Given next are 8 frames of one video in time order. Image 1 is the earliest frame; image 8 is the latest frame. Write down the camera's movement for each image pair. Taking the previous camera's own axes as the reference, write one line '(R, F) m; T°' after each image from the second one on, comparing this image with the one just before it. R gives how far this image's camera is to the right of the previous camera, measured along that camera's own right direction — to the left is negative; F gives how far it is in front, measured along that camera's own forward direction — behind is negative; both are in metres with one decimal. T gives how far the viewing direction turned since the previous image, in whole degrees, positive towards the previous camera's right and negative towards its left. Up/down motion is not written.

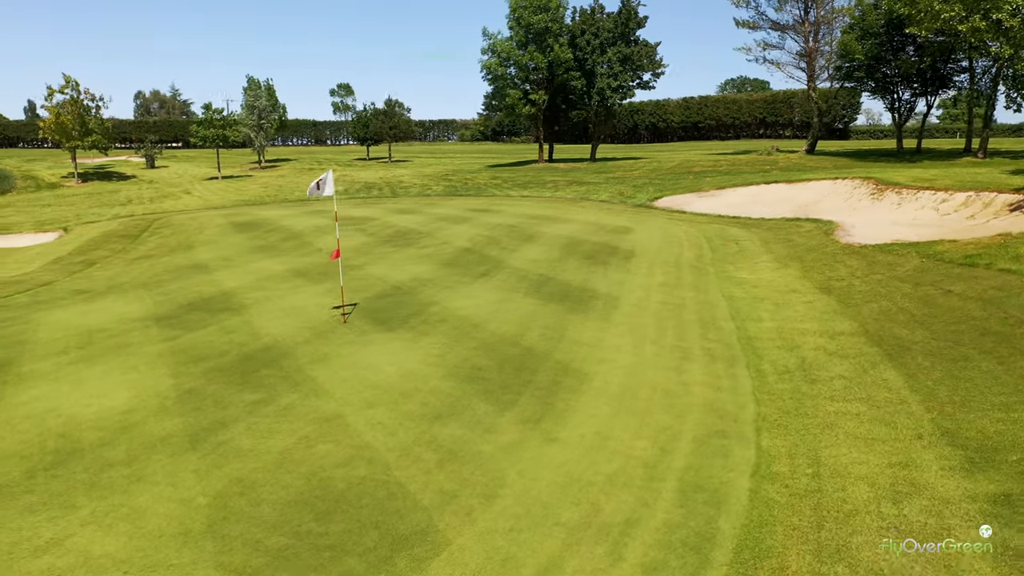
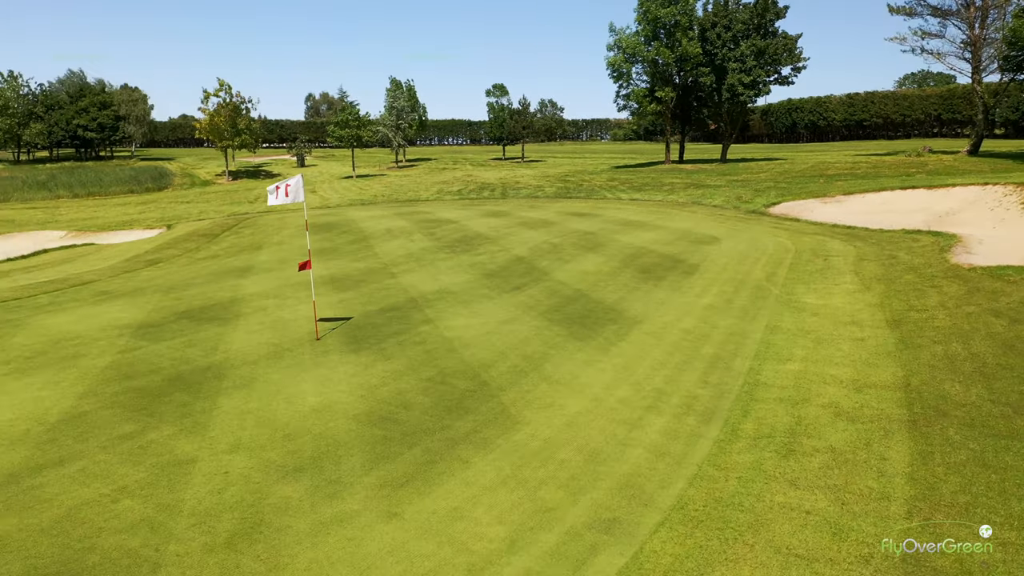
(+2.8, +2.1) m; -11°
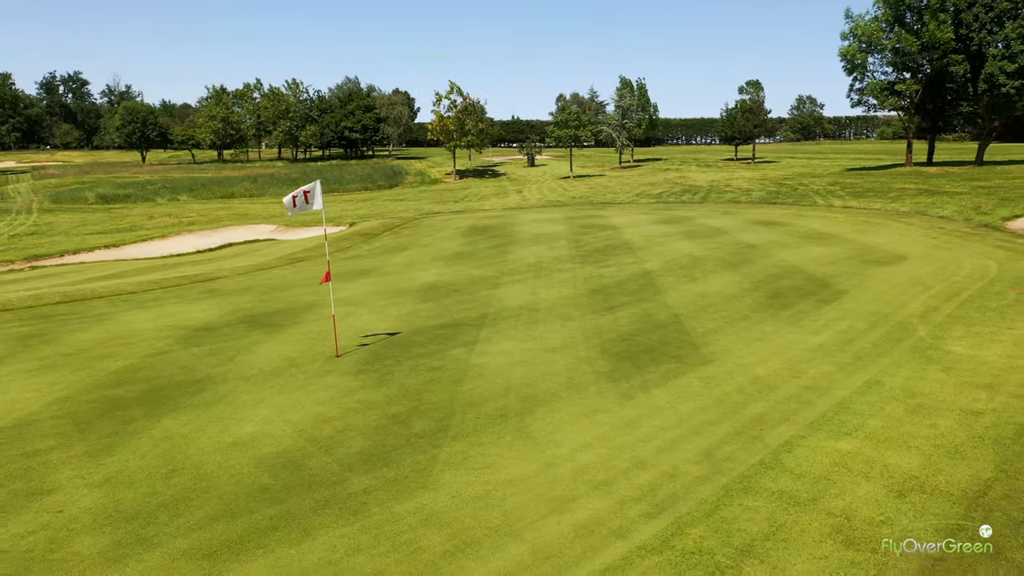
(+3.2, +2.3) m; -17°
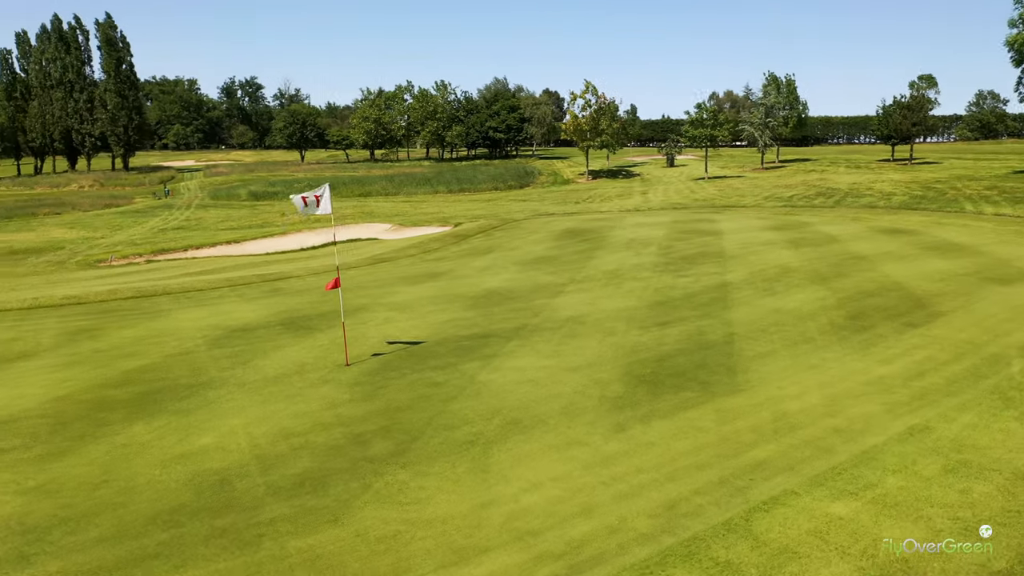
(+2.0, +1.1) m; -10°
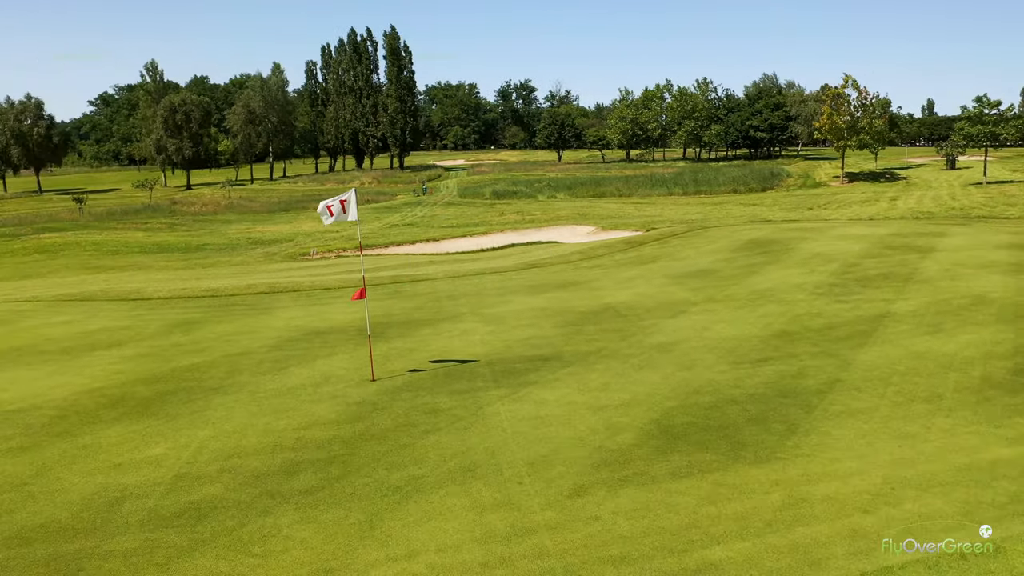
(+3.1, +1.9) m; -18°
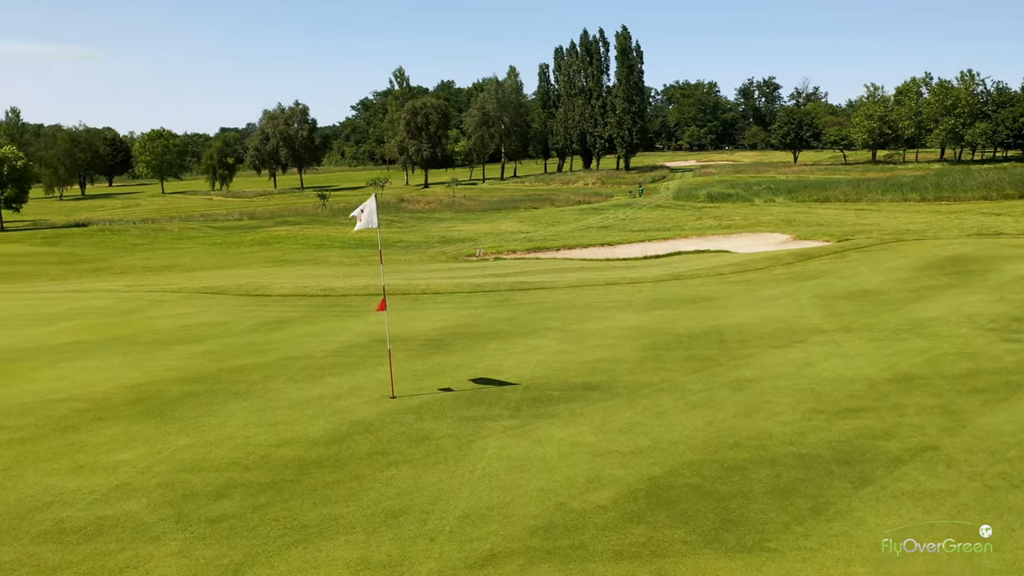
(+2.6, +1.6) m; -16°
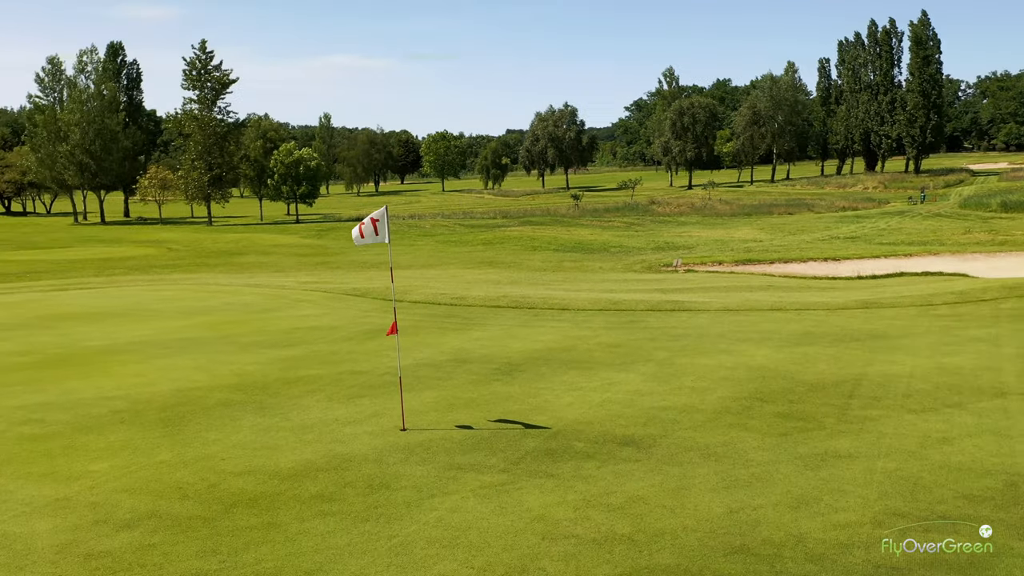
(+2.8, +2.0) m; -19°
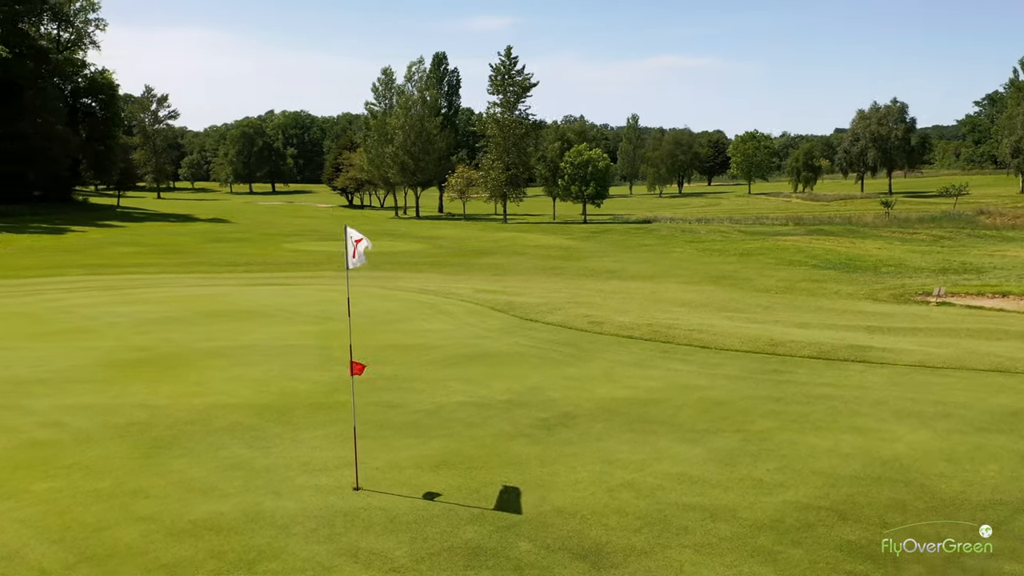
(+3.2, +2.7) m; -21°
